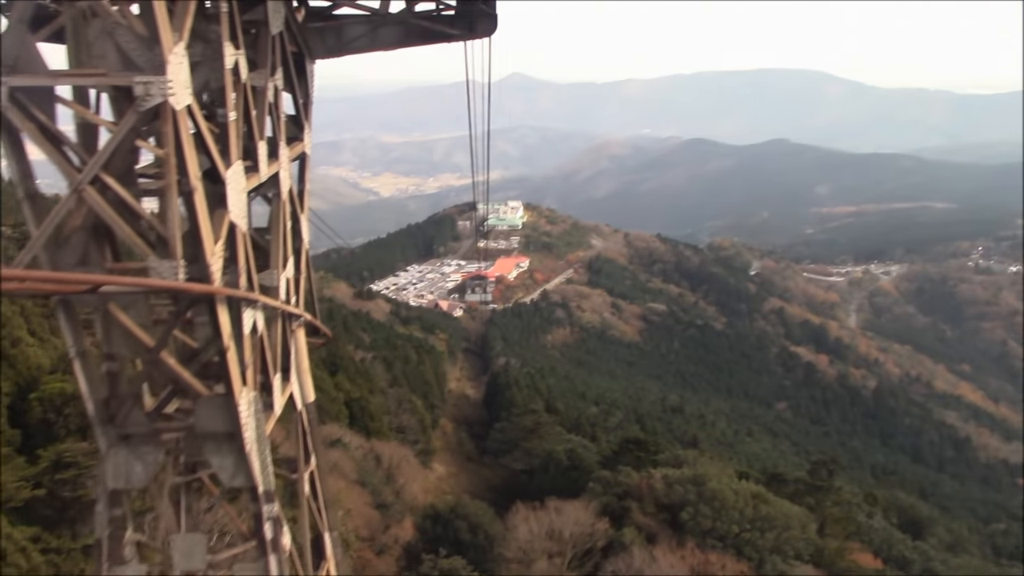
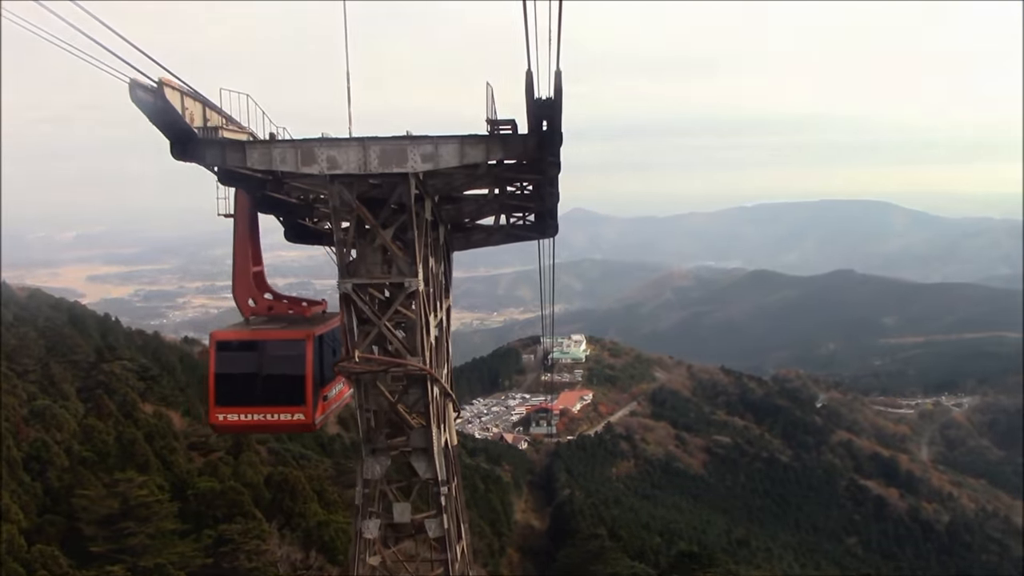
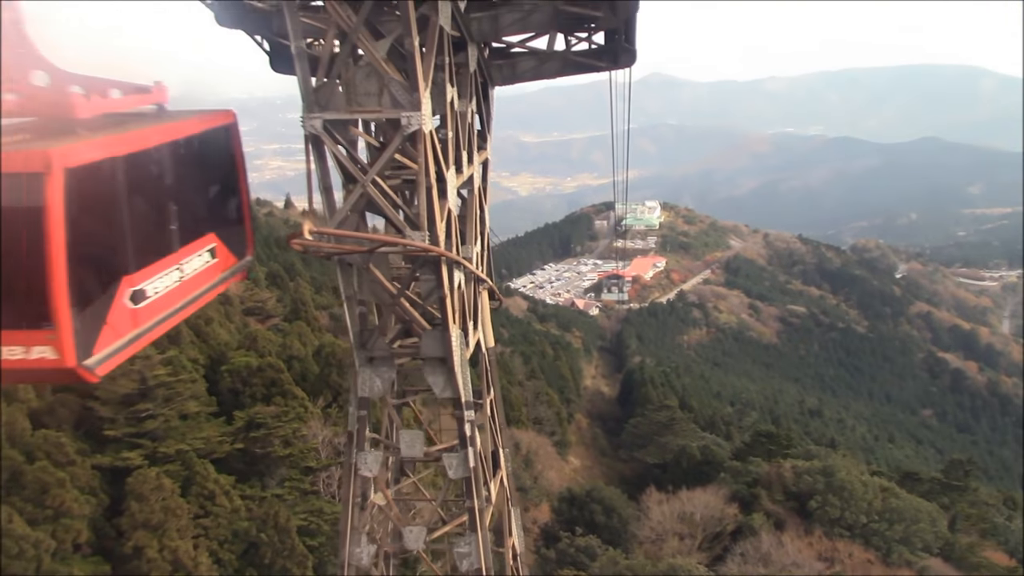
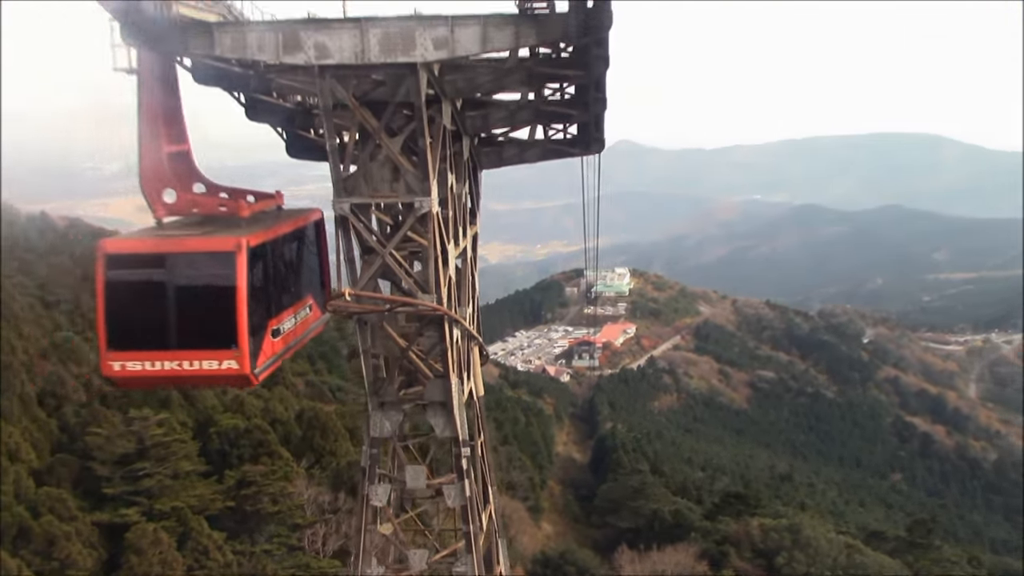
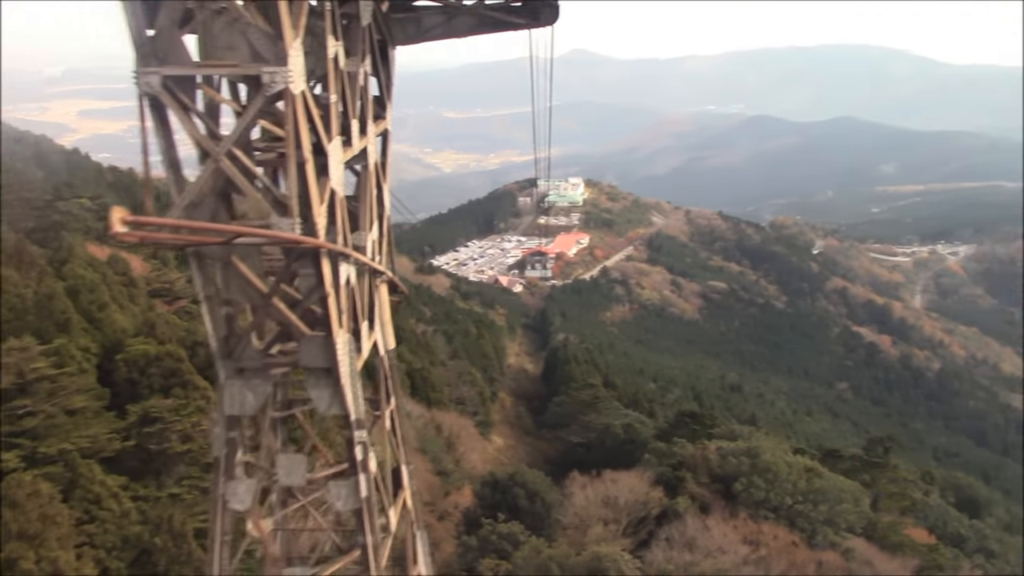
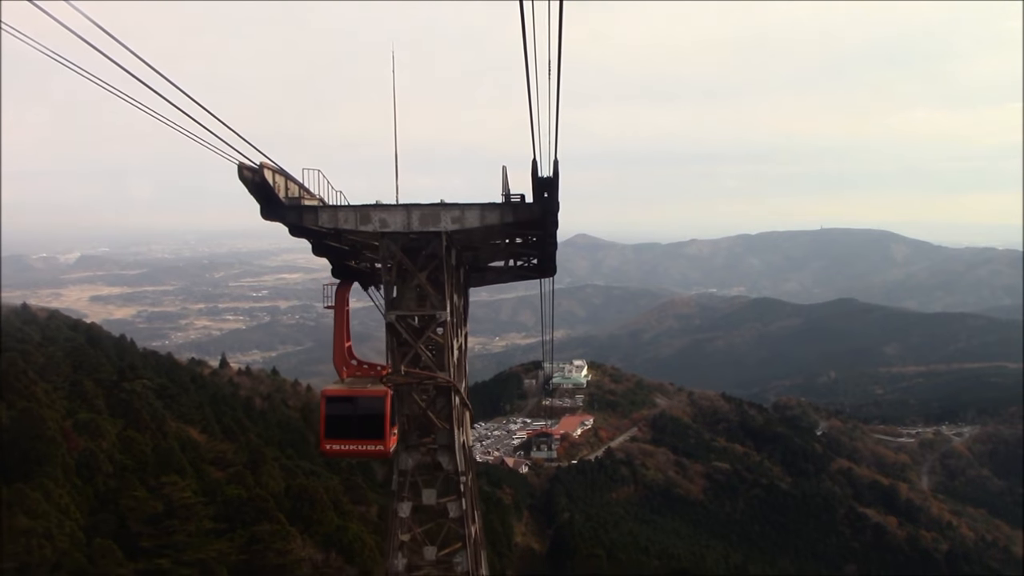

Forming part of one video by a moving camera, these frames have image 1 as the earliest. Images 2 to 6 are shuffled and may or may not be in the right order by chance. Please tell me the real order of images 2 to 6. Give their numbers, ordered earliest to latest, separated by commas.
5, 3, 4, 2, 6
